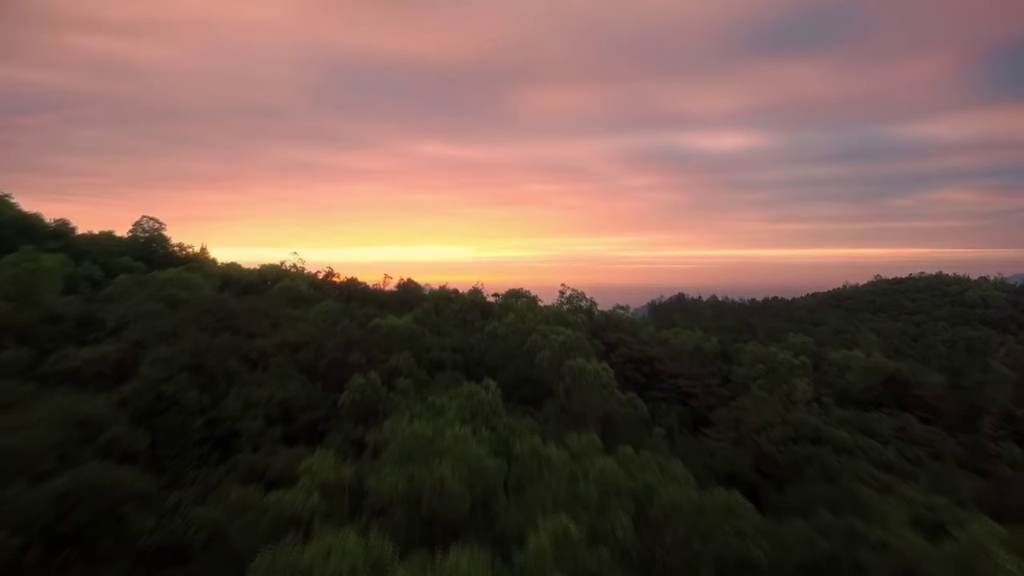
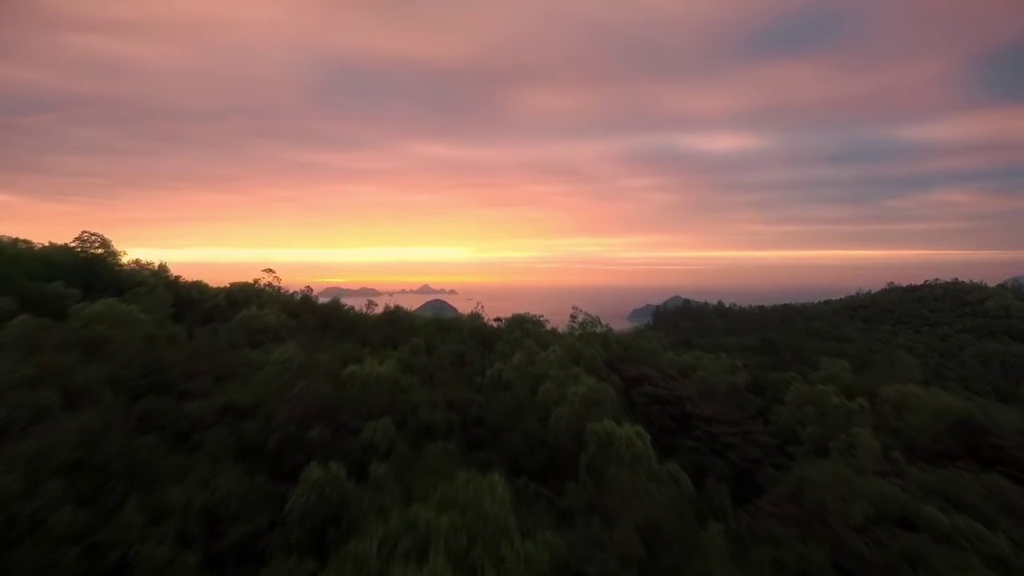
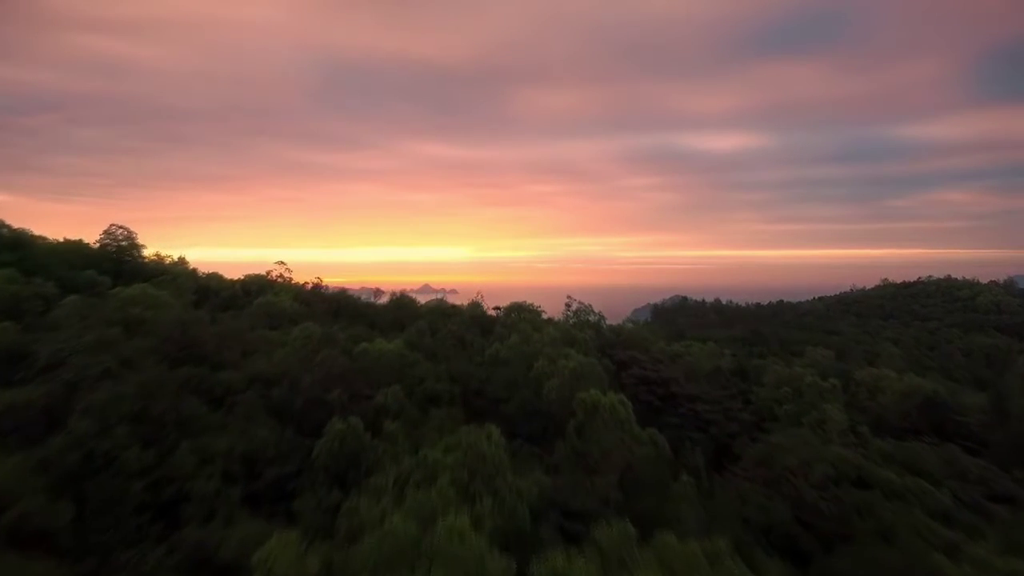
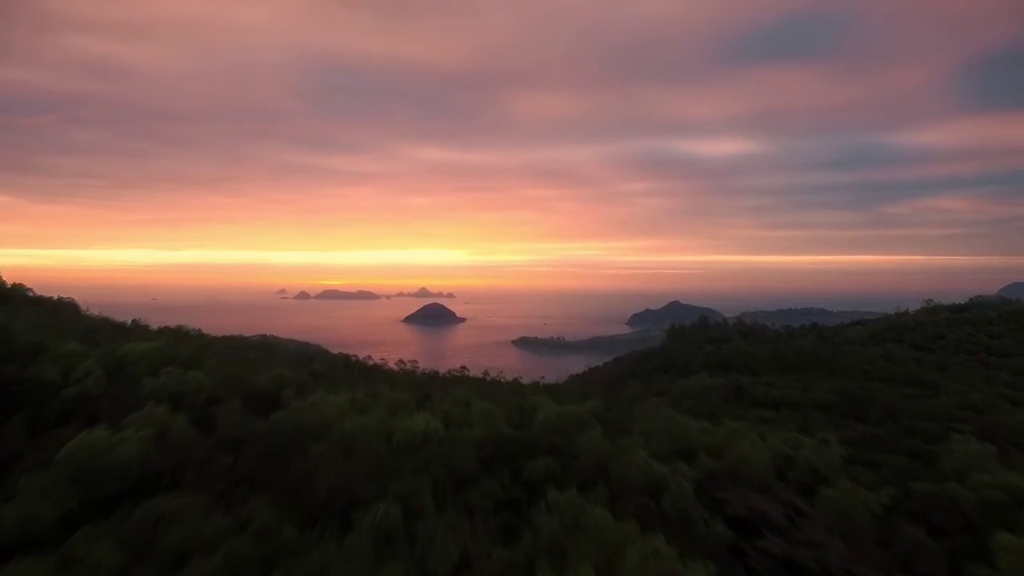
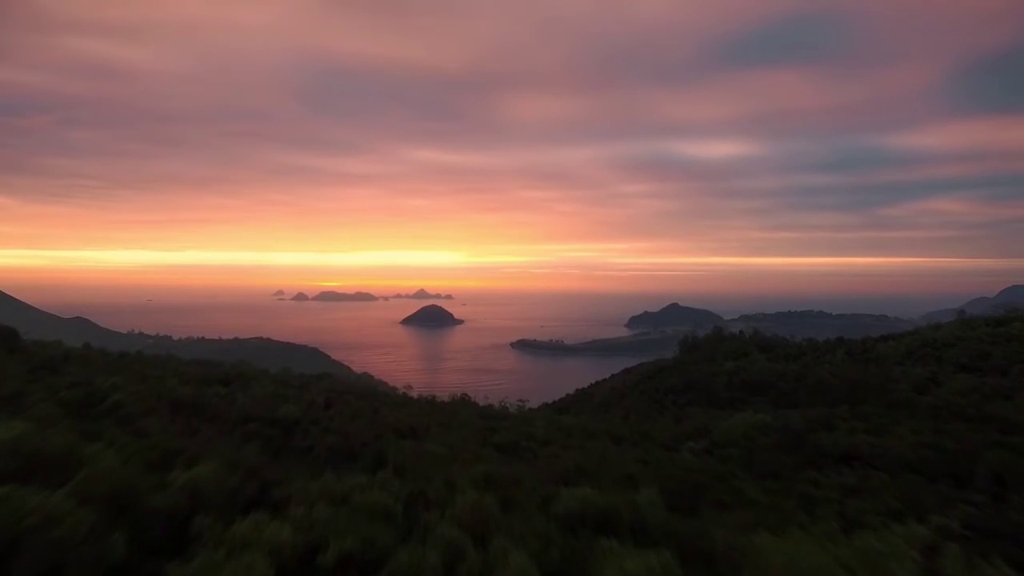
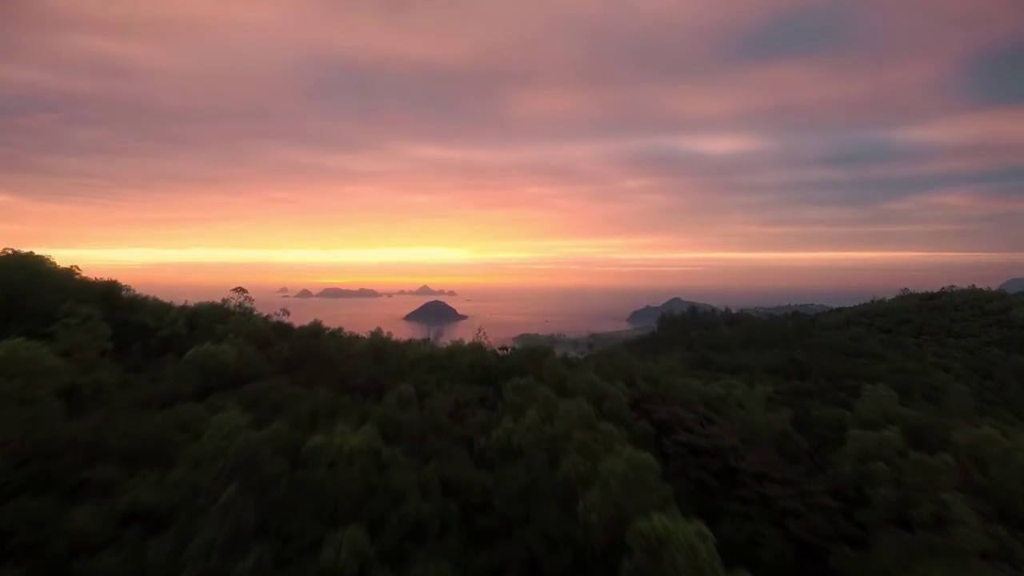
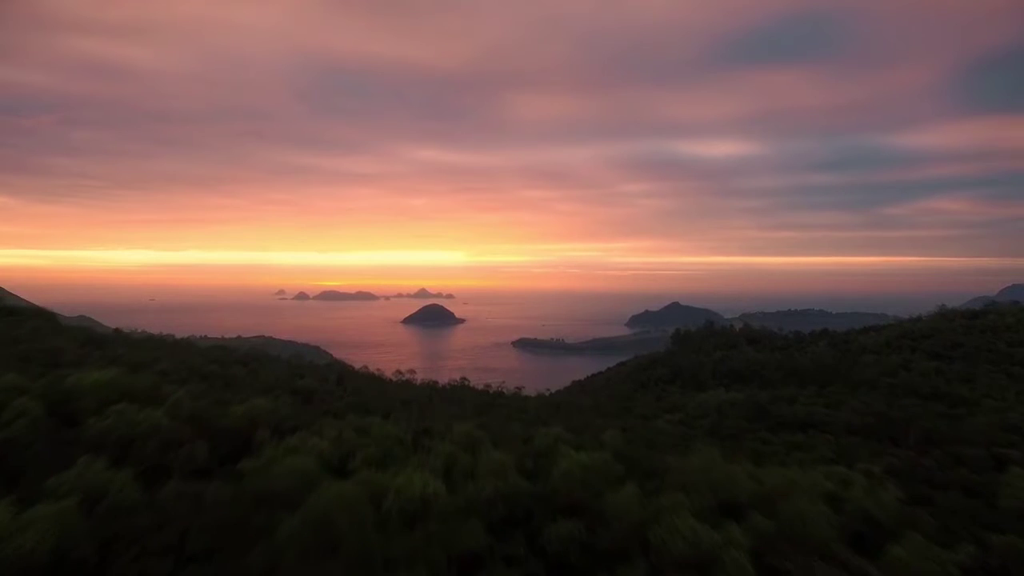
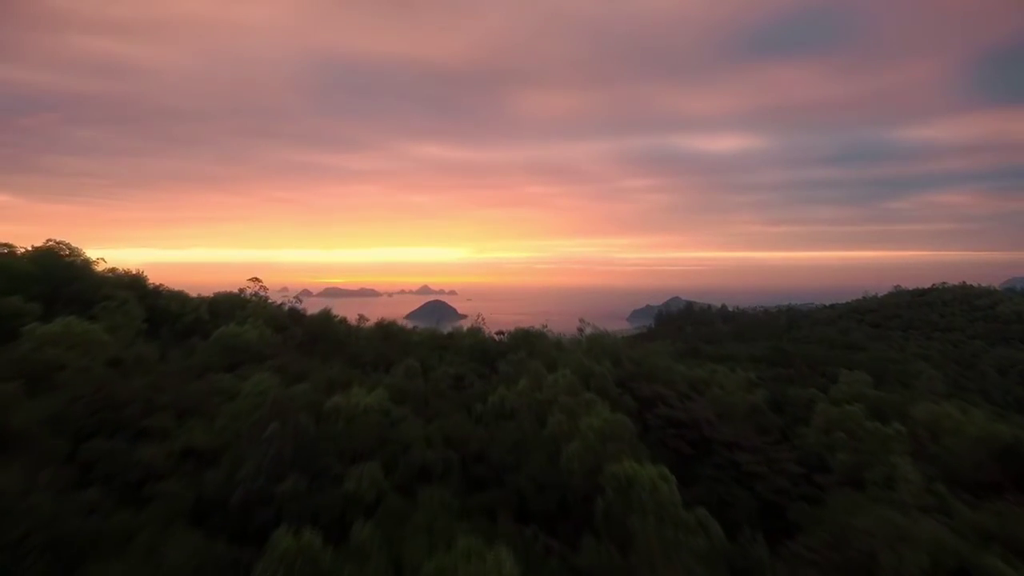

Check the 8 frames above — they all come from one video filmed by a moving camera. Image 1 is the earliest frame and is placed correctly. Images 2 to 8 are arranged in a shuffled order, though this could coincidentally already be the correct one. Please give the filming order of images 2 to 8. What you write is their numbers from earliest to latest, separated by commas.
3, 2, 8, 6, 4, 7, 5
